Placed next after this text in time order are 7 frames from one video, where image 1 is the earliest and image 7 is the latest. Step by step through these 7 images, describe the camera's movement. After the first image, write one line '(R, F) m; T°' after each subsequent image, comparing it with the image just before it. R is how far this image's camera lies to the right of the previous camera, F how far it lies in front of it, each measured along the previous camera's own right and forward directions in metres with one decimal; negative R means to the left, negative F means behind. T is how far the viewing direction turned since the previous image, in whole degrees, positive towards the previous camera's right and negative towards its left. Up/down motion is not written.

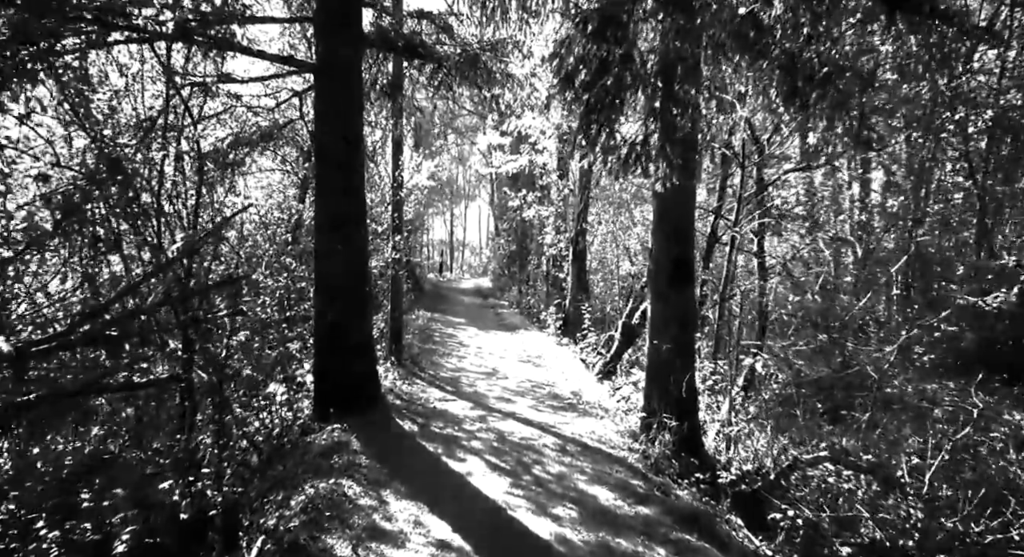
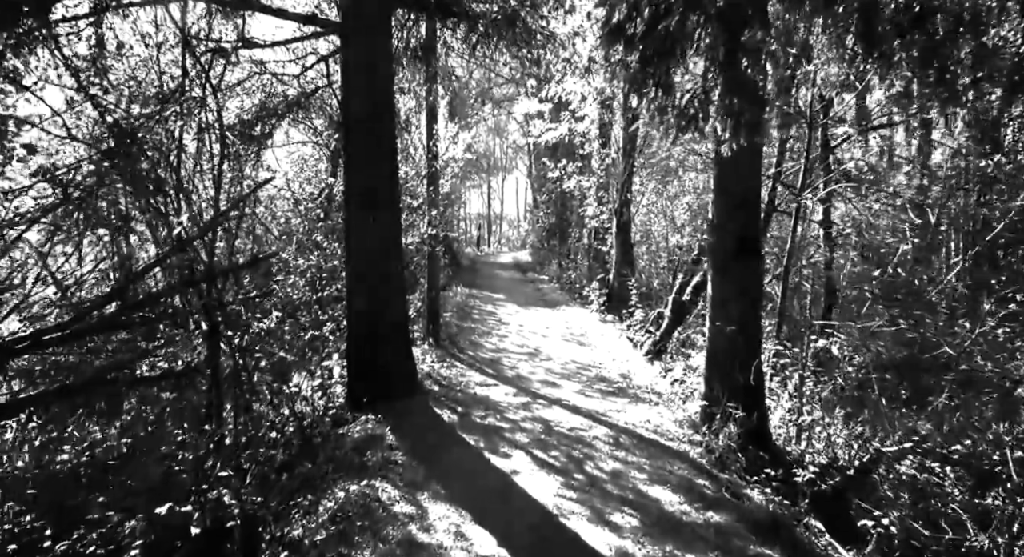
(-0.1, +0.8) m; -4°
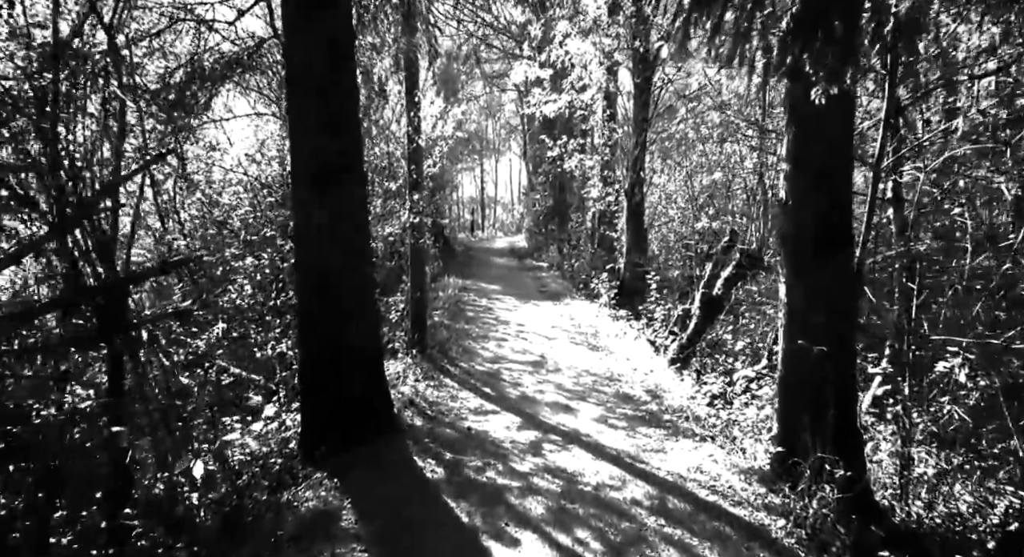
(-0.1, +2.1) m; 0°
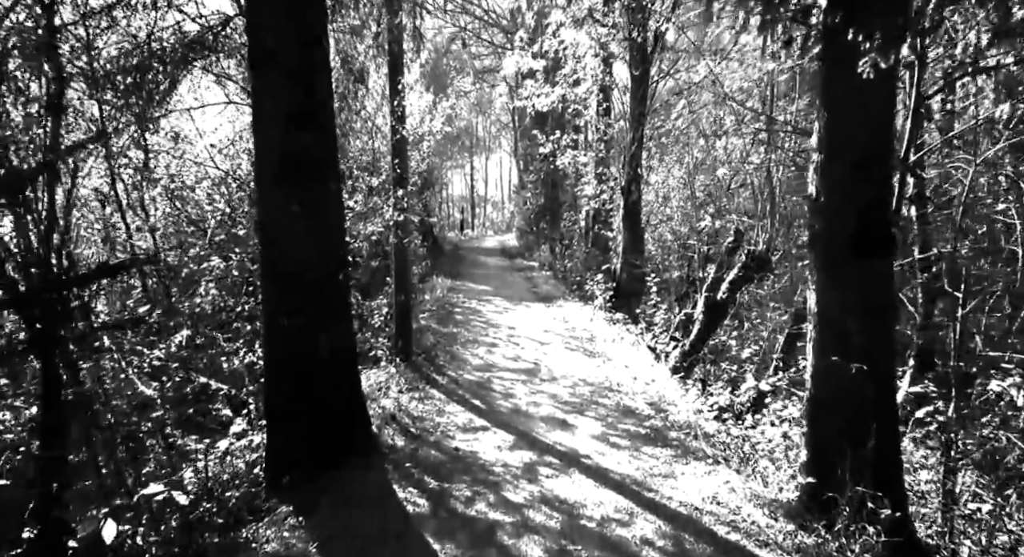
(0.0, +0.7) m; +1°
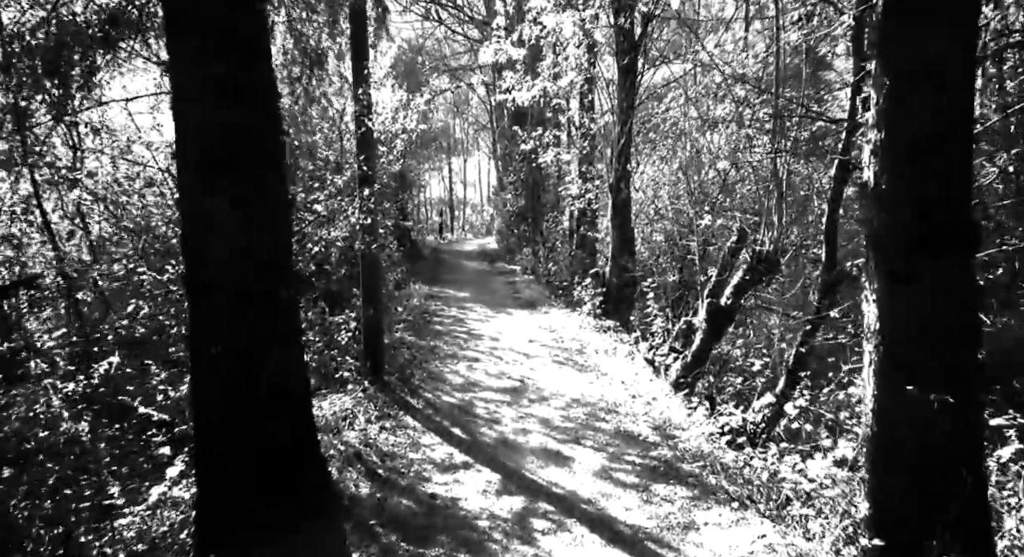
(0.0, +1.1) m; +2°
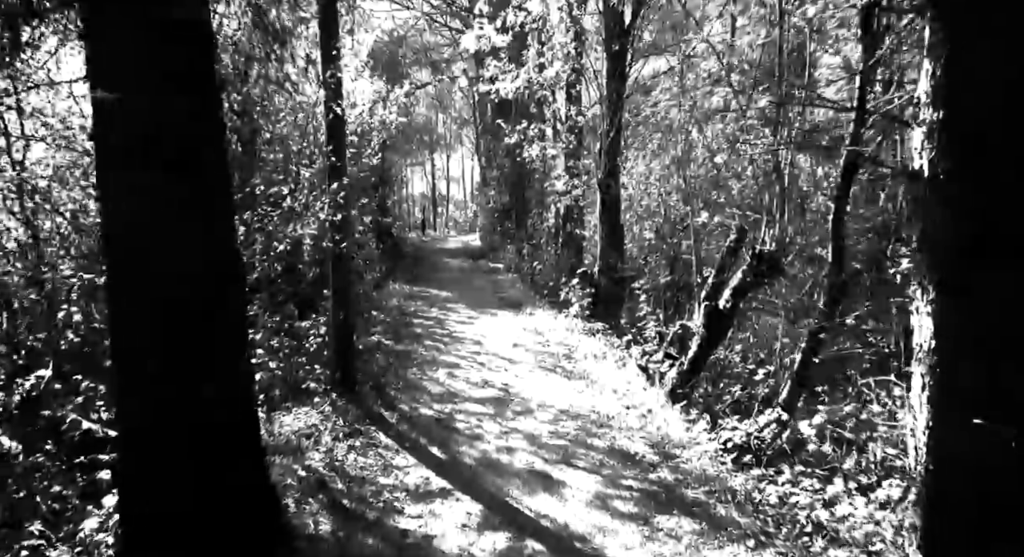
(0.0, +0.7) m; +2°
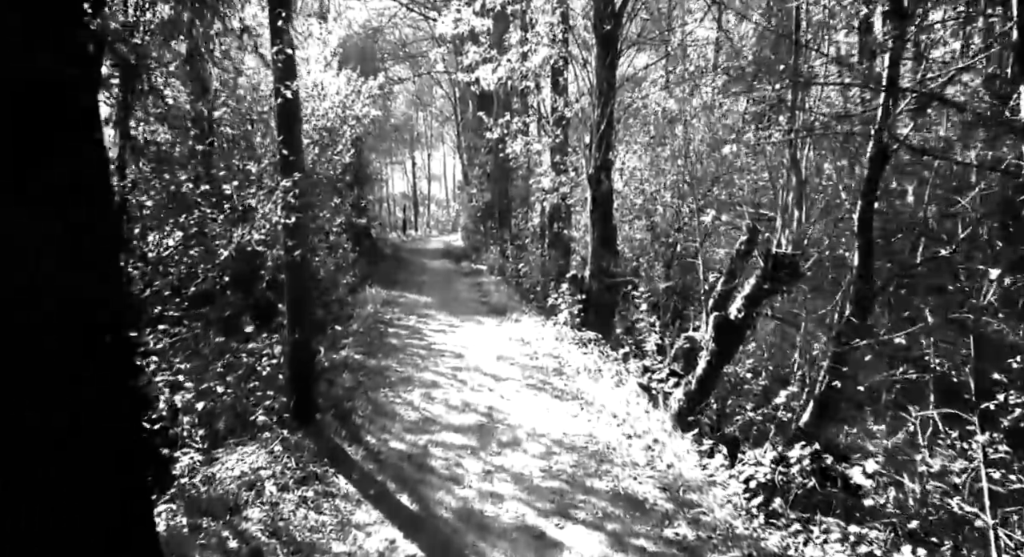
(0.0, +1.1) m; +2°
